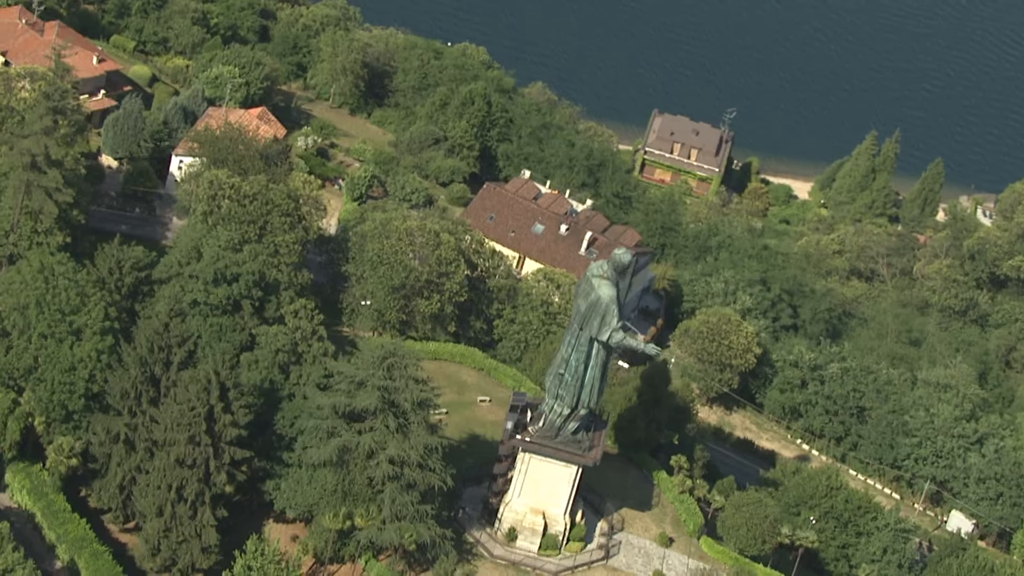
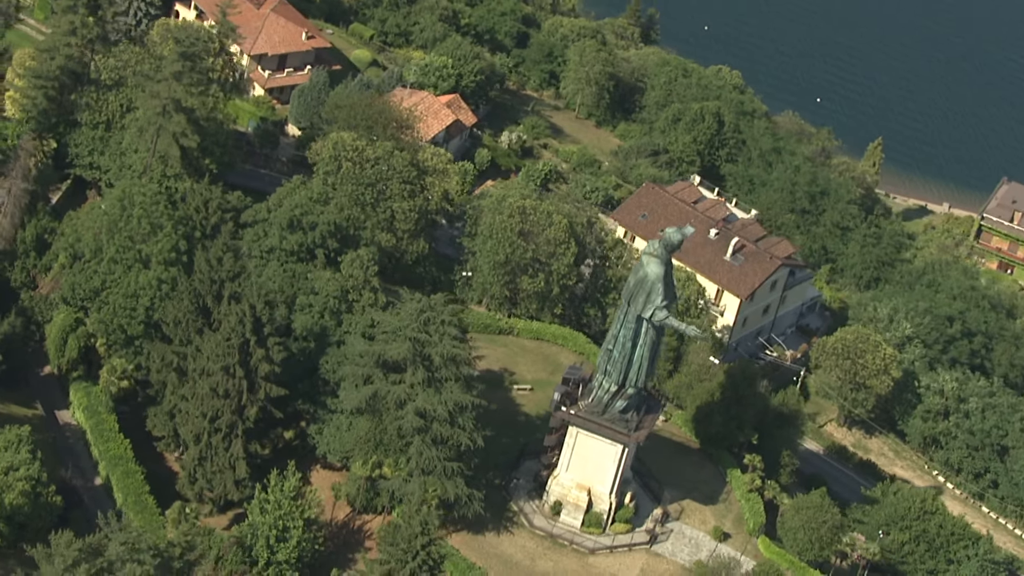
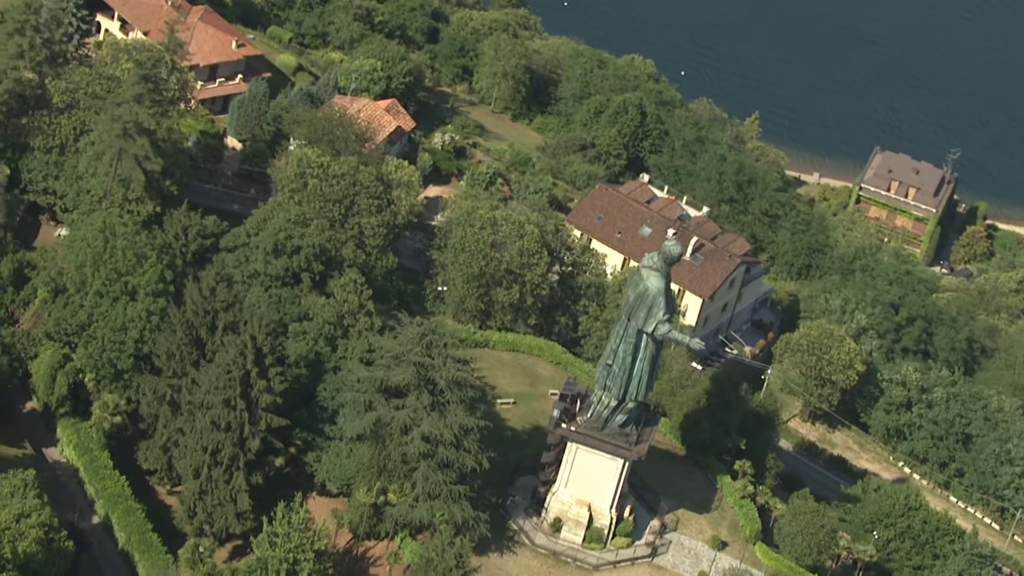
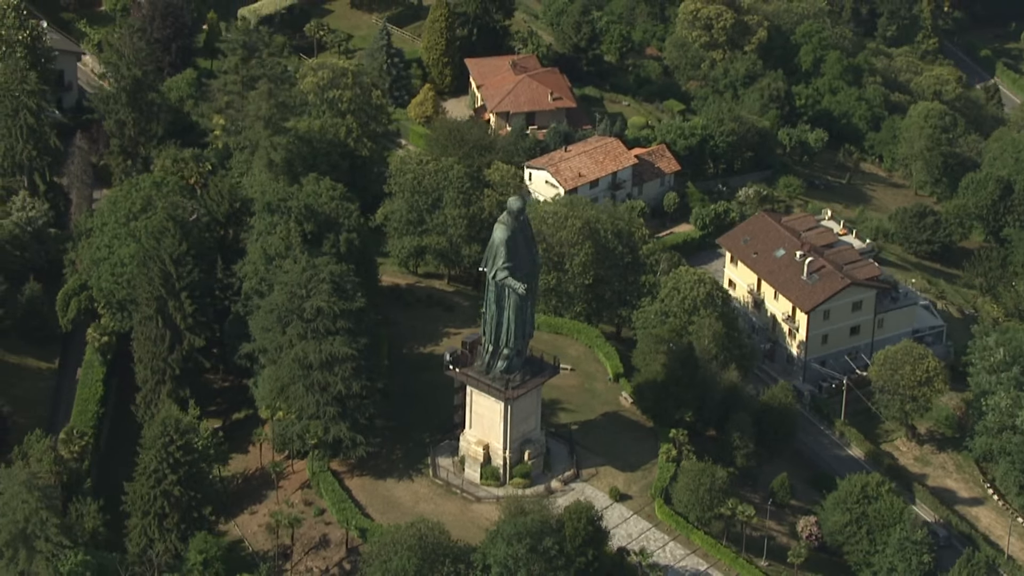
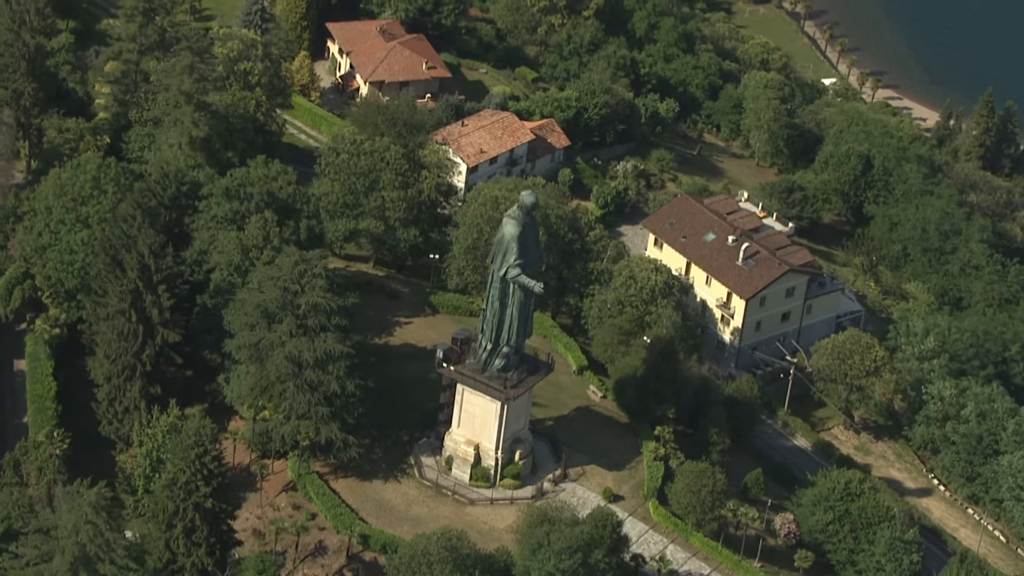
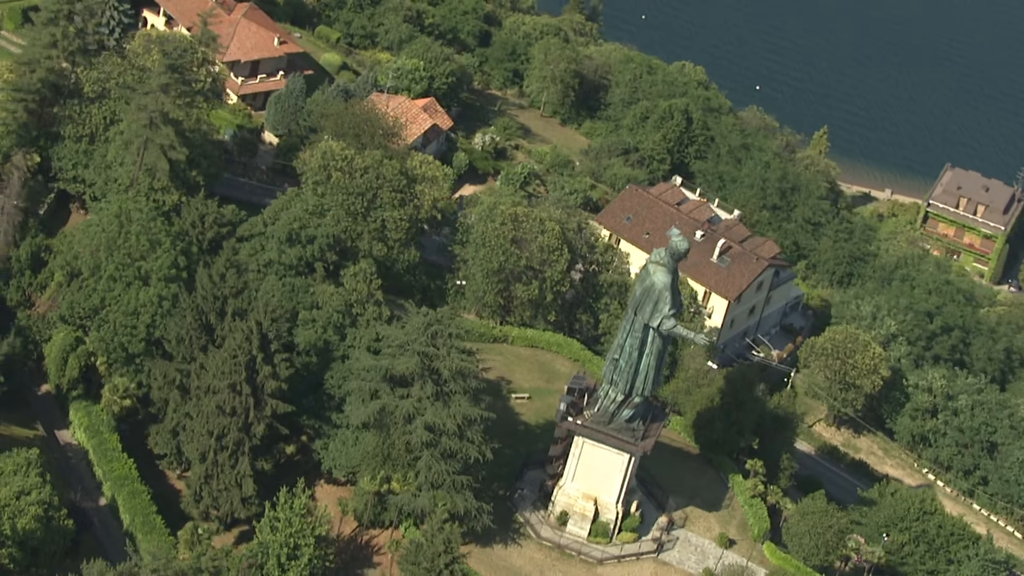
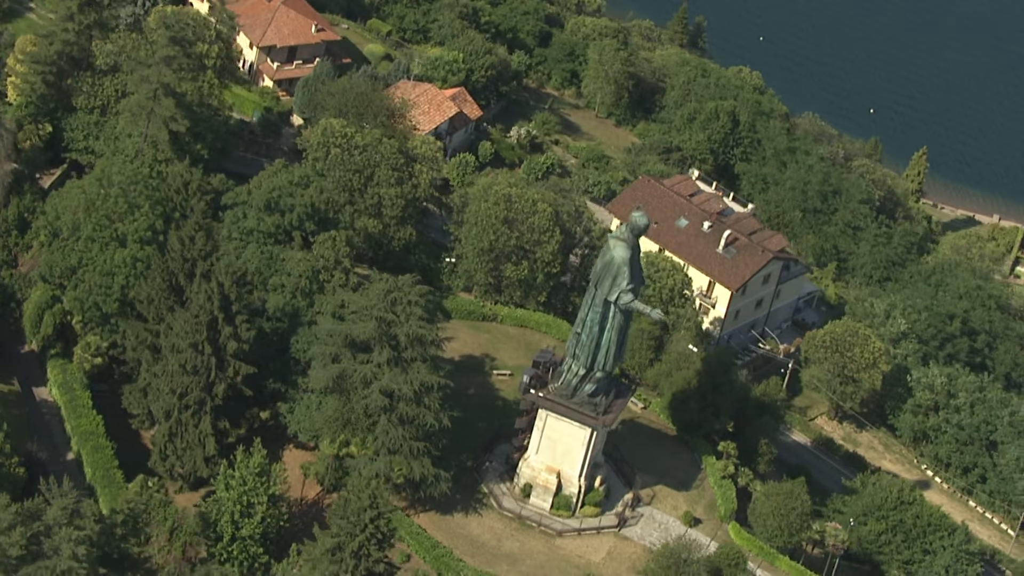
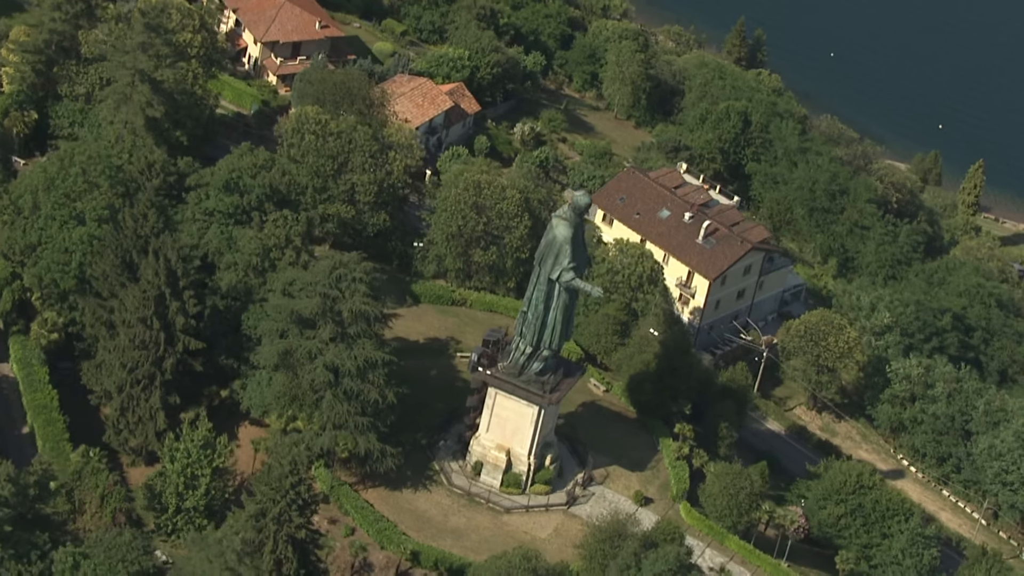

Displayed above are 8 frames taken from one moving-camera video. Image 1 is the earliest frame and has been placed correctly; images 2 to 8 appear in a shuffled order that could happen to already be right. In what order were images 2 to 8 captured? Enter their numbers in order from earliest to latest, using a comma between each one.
3, 6, 2, 7, 8, 5, 4
